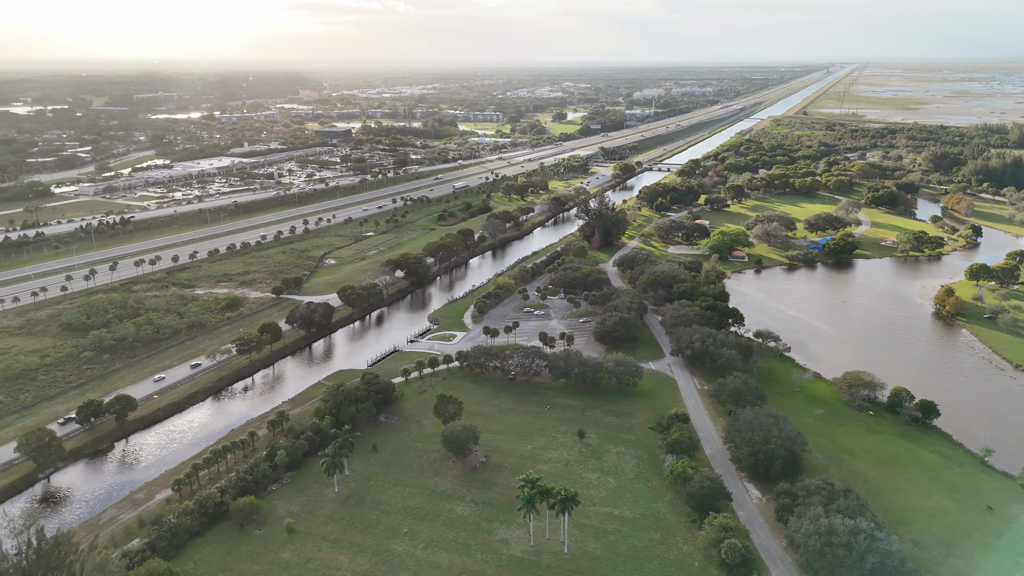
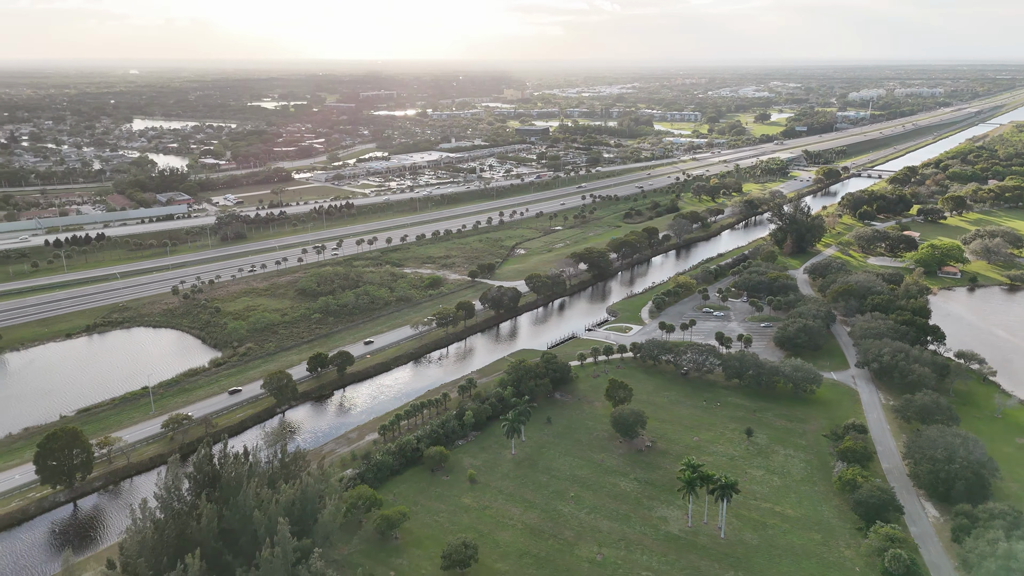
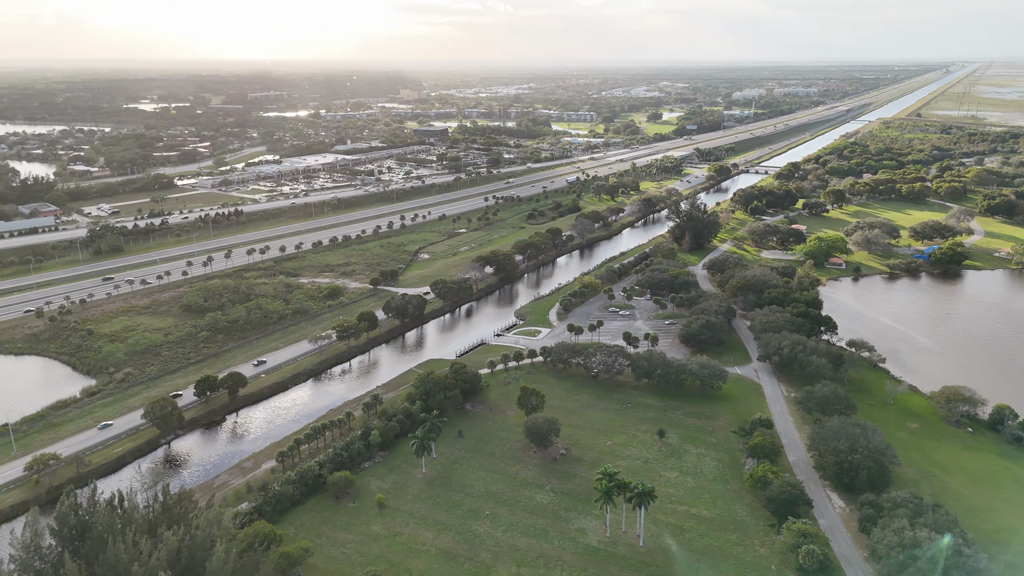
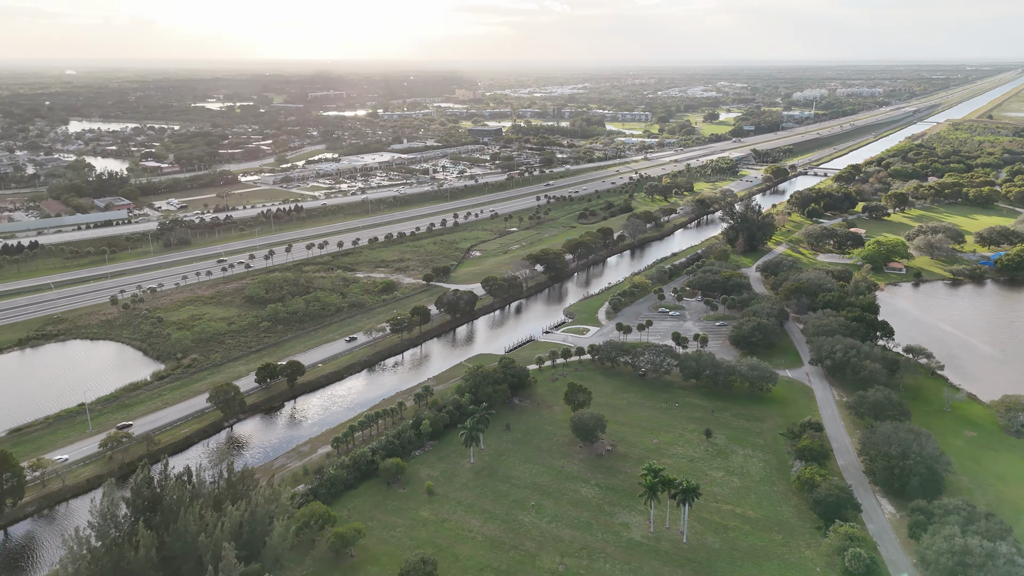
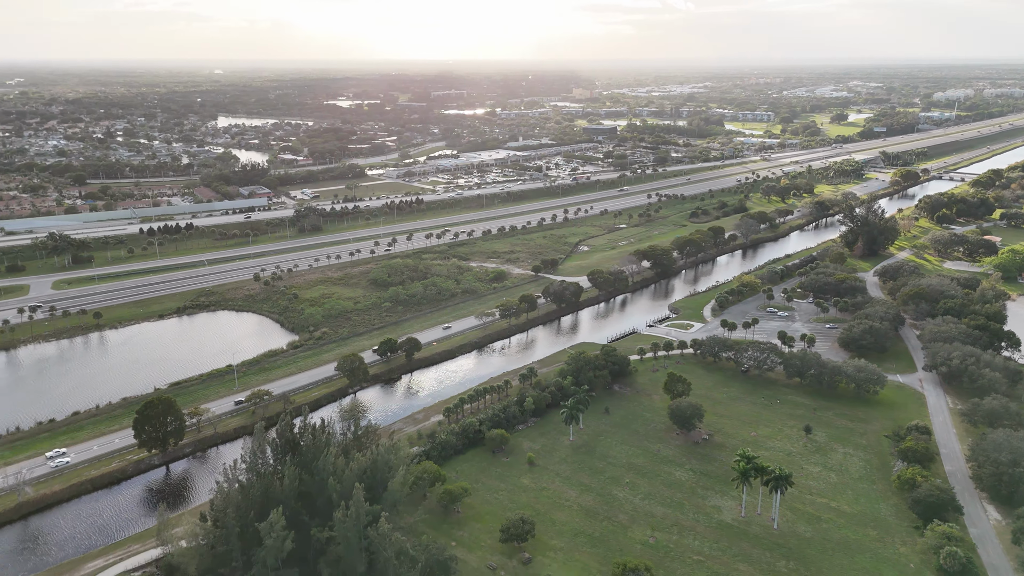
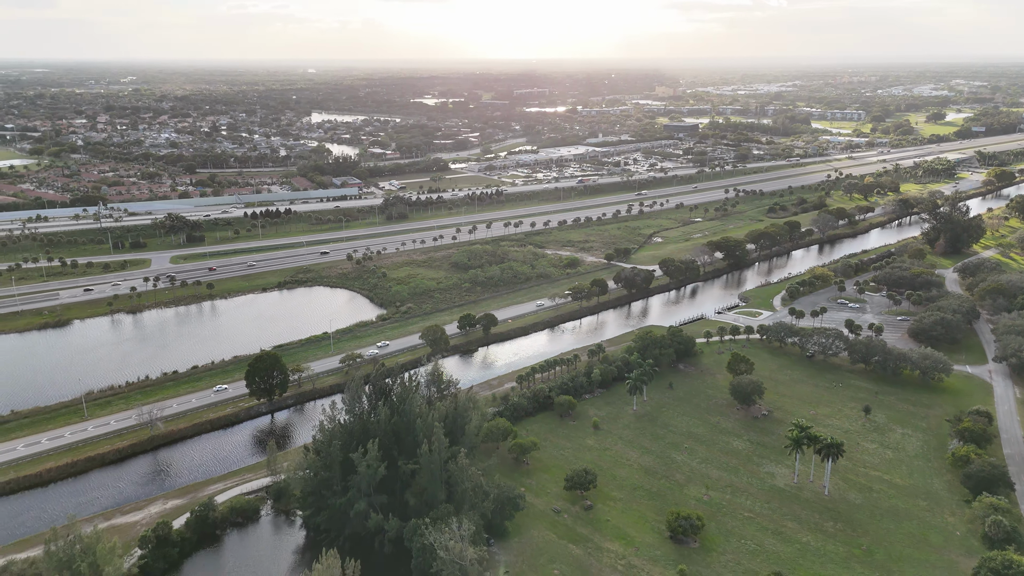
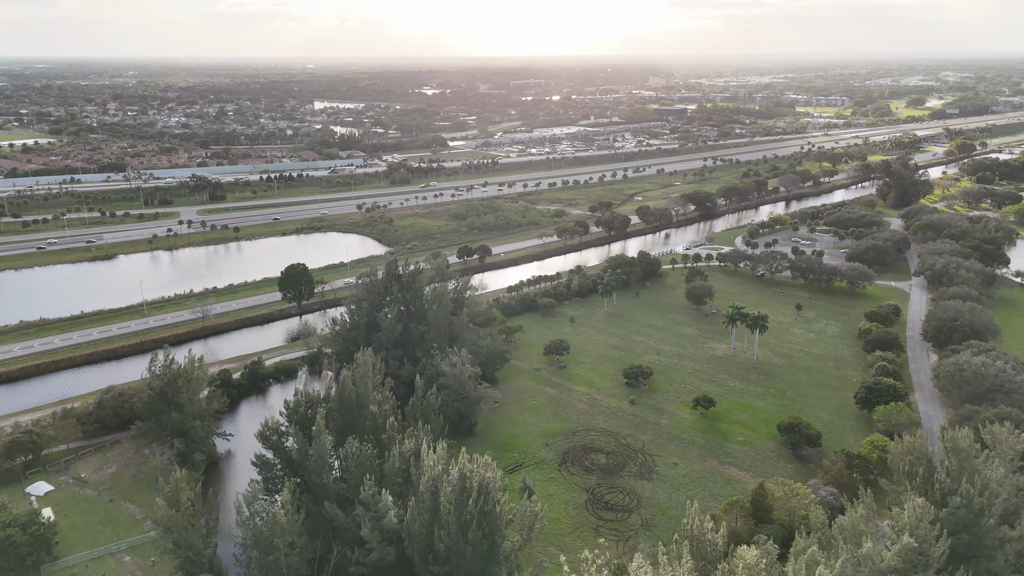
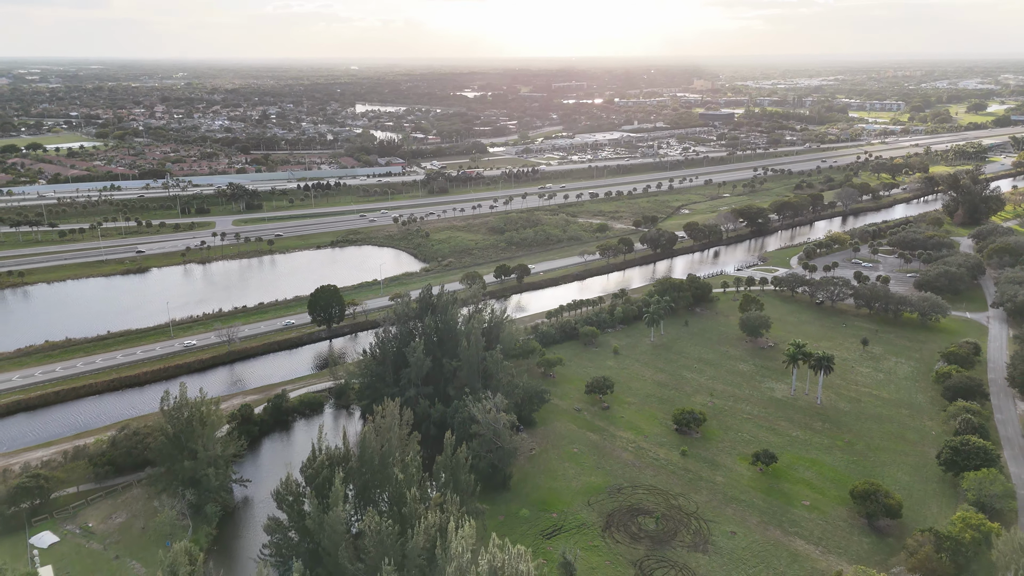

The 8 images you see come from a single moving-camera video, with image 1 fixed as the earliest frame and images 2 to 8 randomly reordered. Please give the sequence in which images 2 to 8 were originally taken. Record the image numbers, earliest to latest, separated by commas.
3, 4, 2, 5, 6, 8, 7
